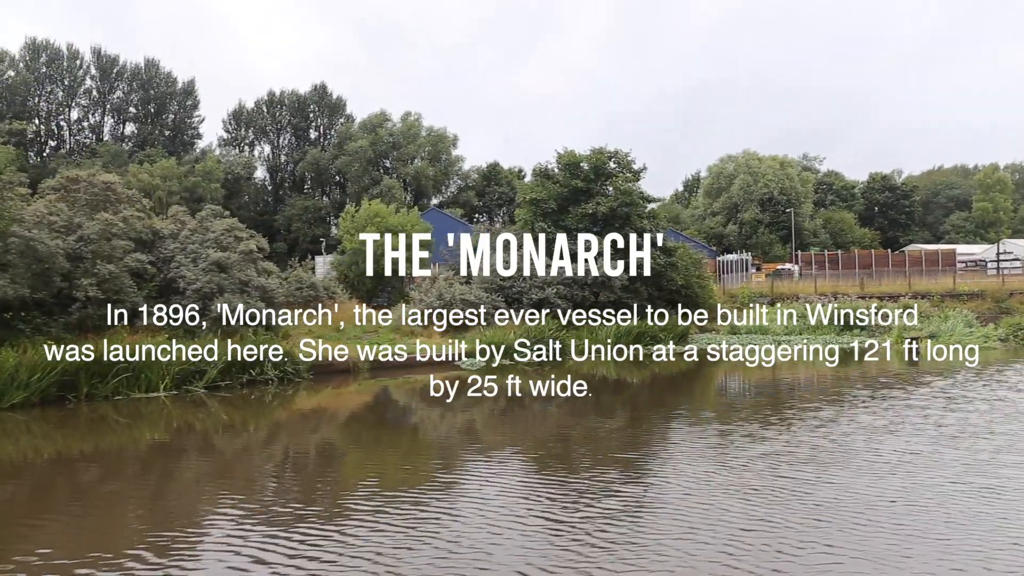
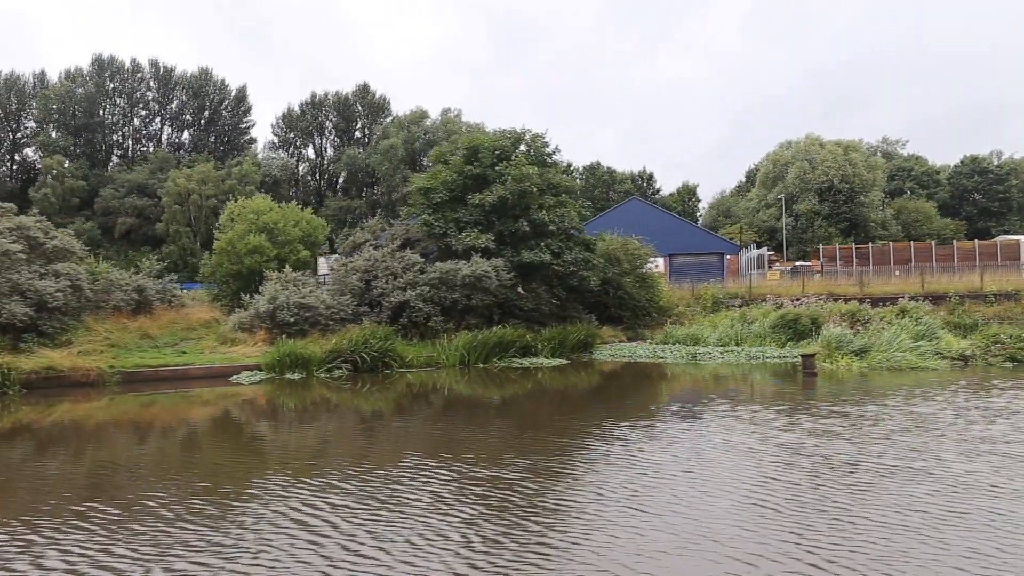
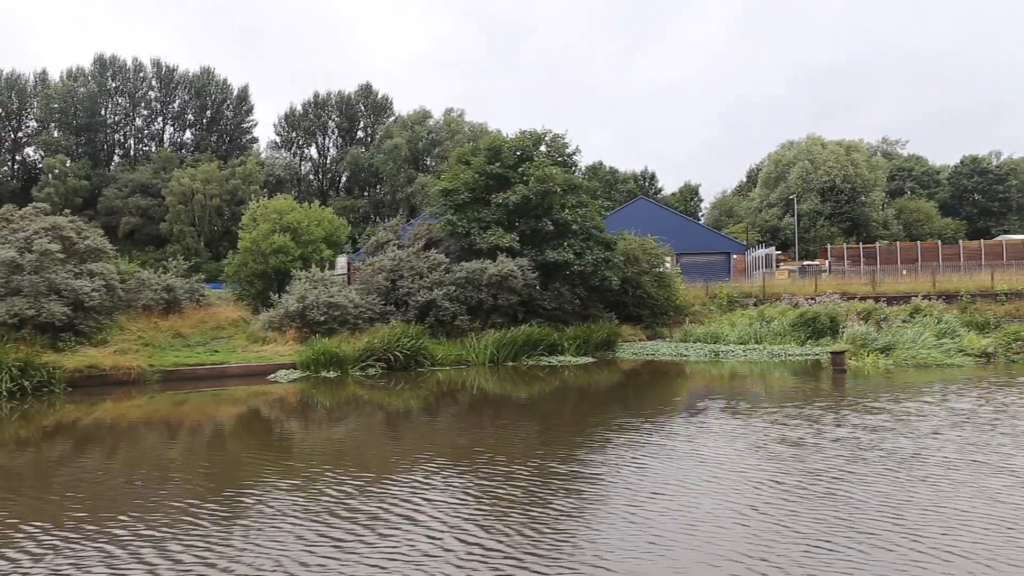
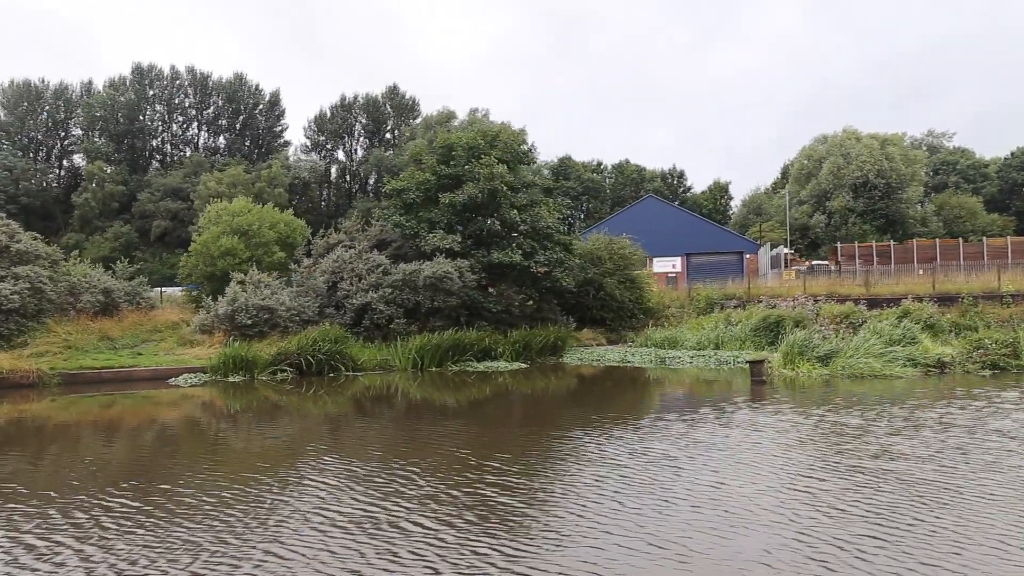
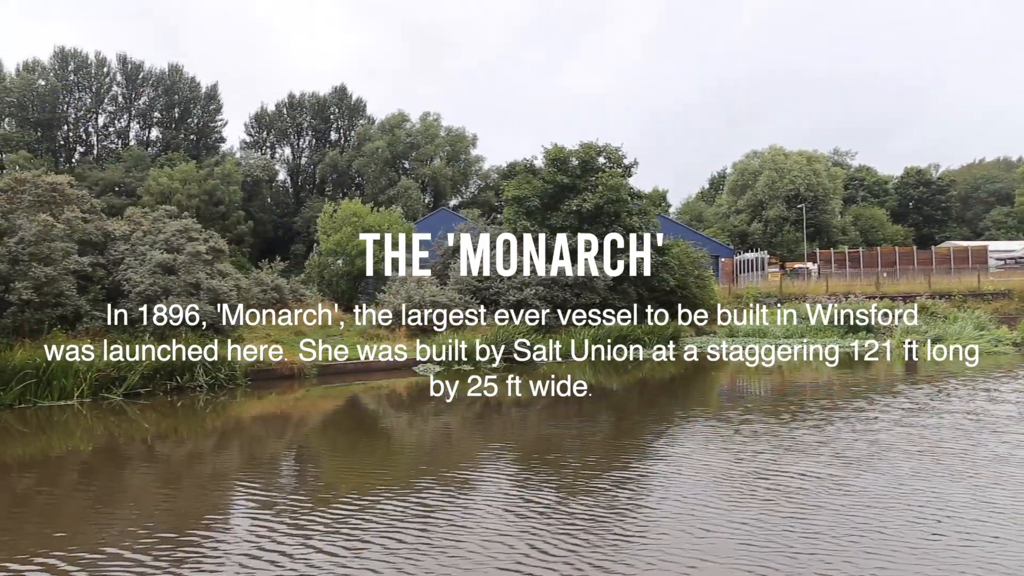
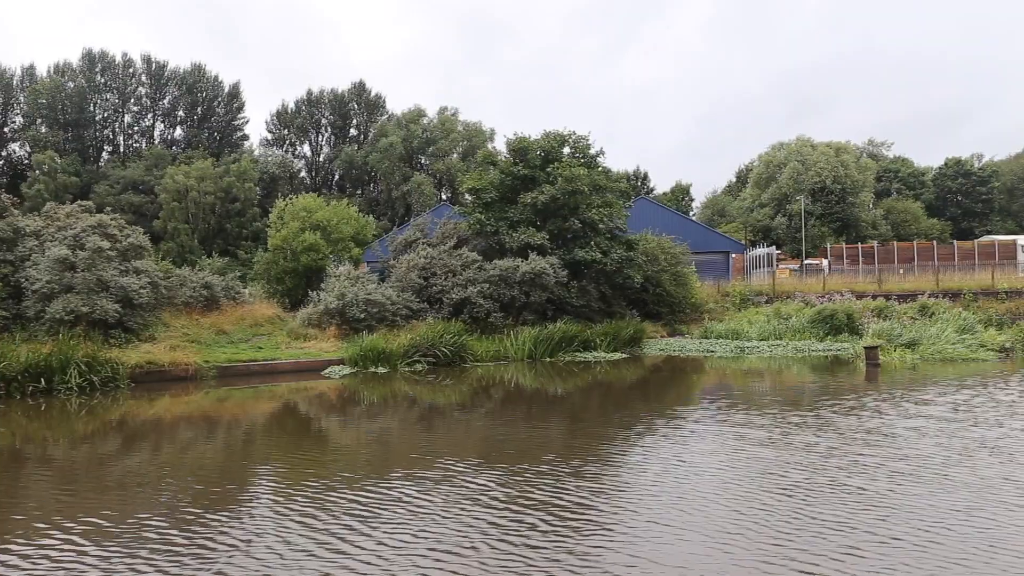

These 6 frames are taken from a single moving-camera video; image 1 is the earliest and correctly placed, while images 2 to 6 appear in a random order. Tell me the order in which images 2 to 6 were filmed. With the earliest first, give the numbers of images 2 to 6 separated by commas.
5, 6, 3, 2, 4
